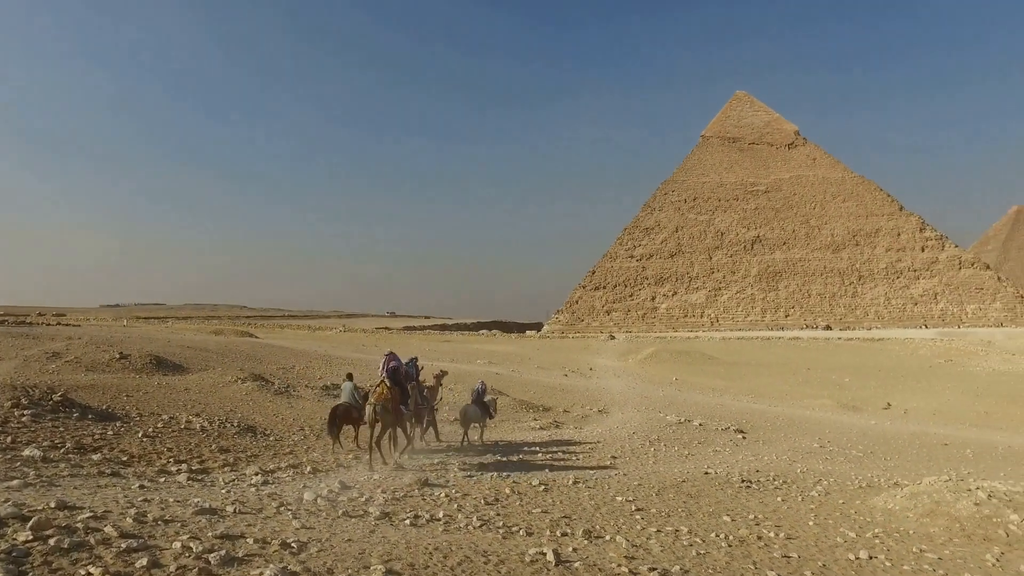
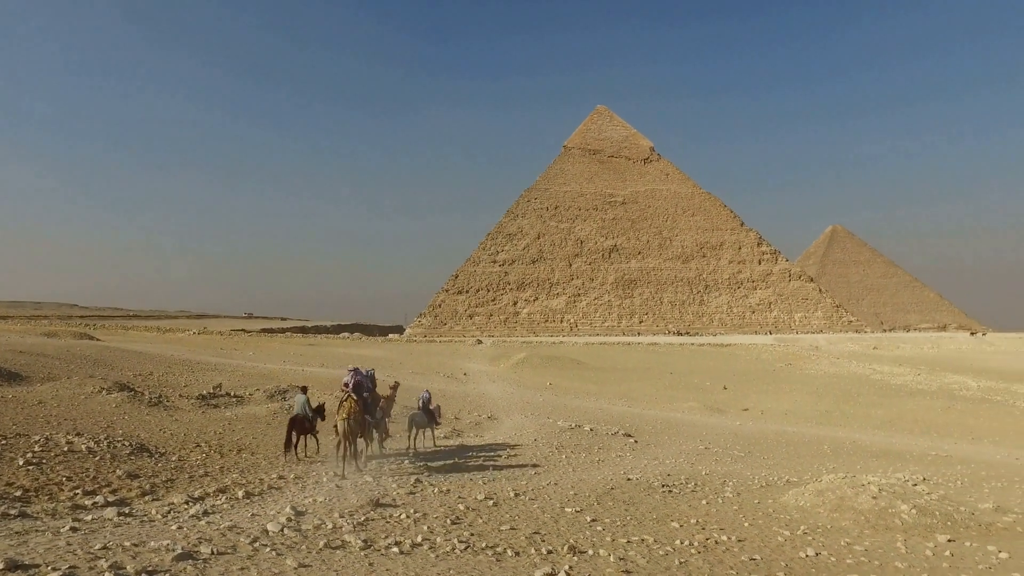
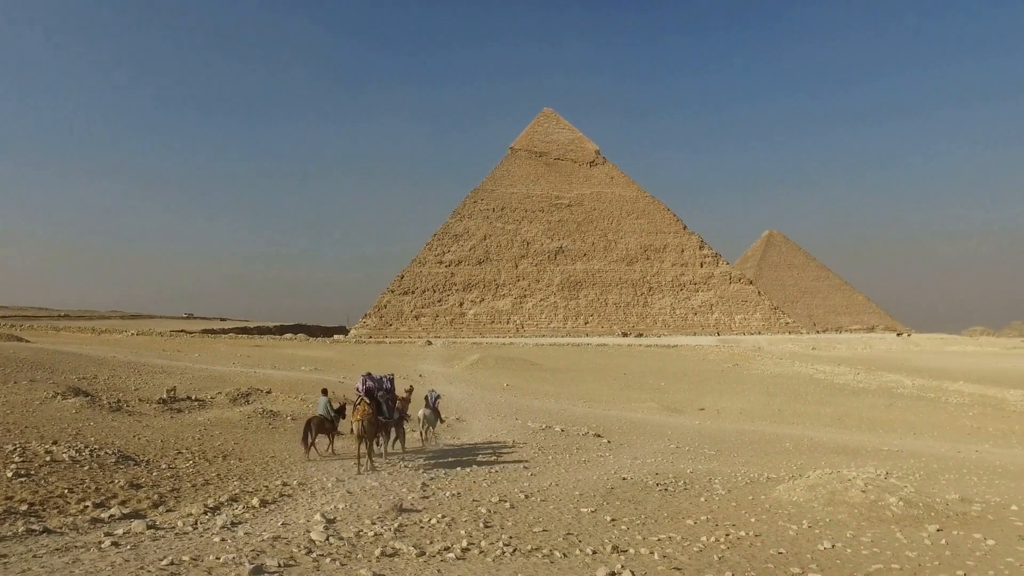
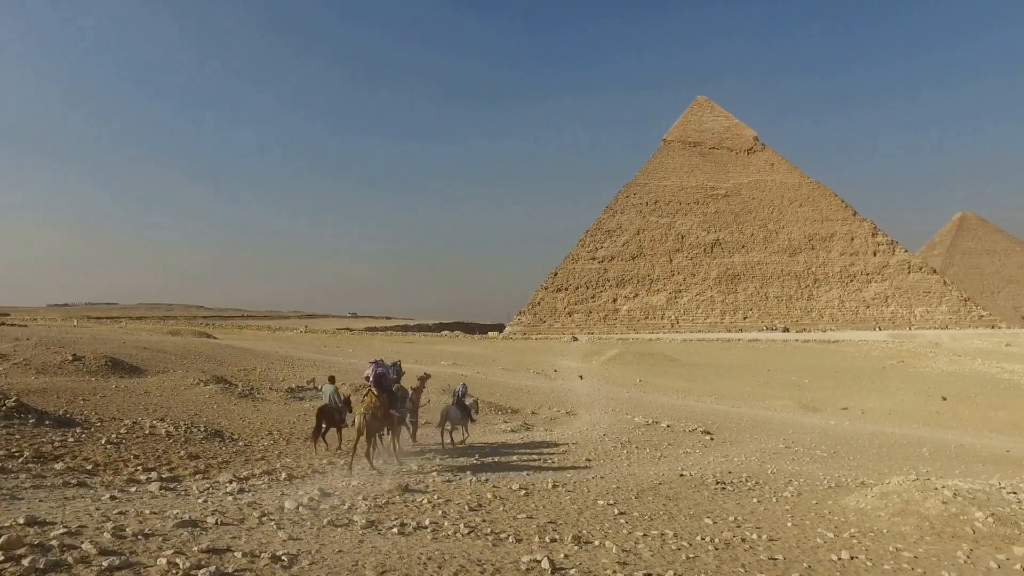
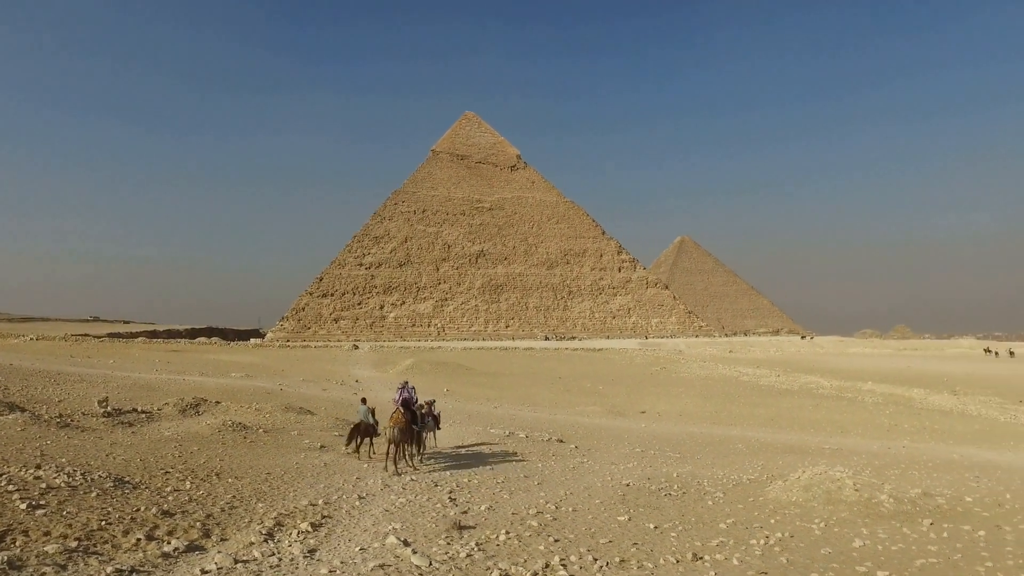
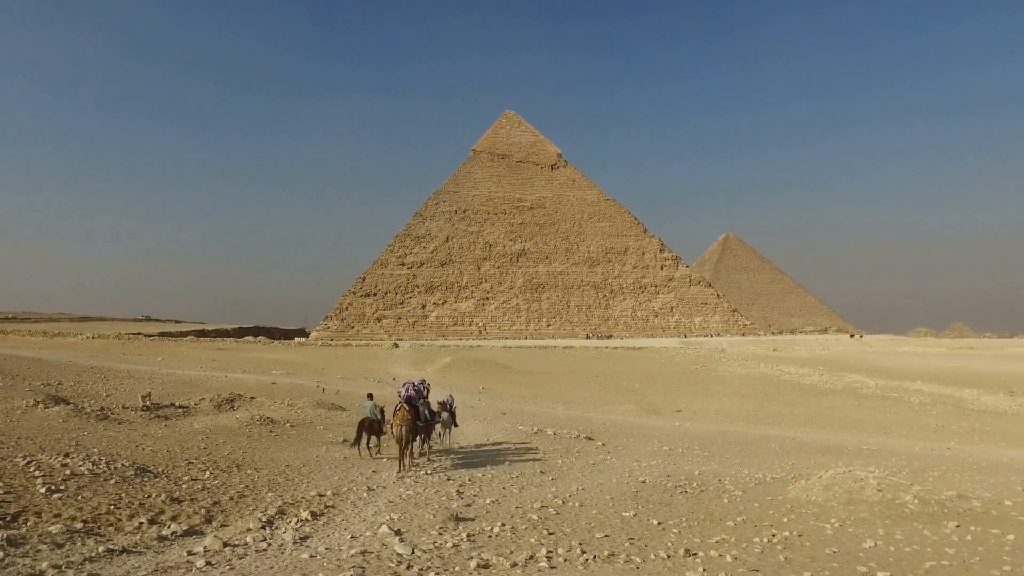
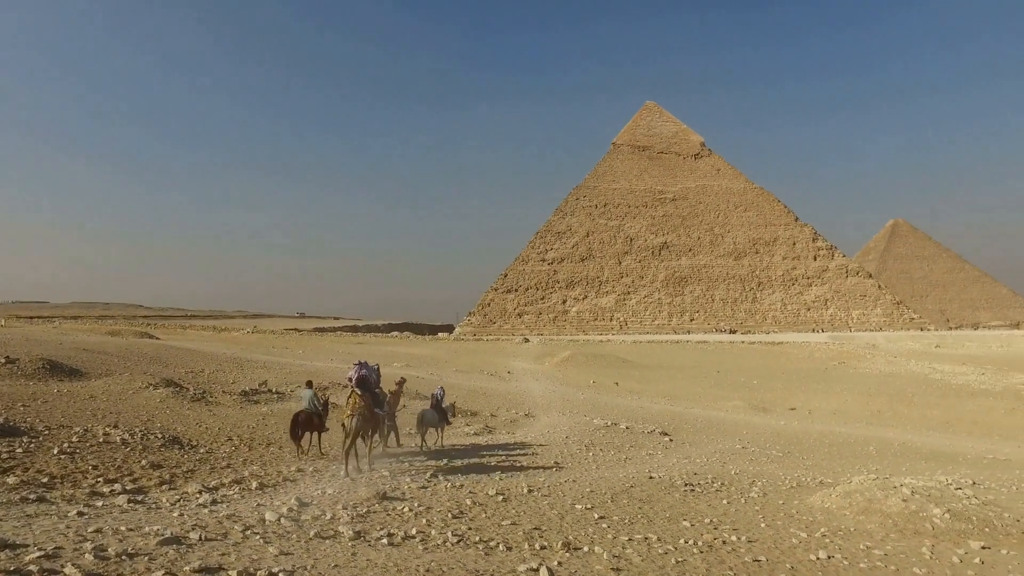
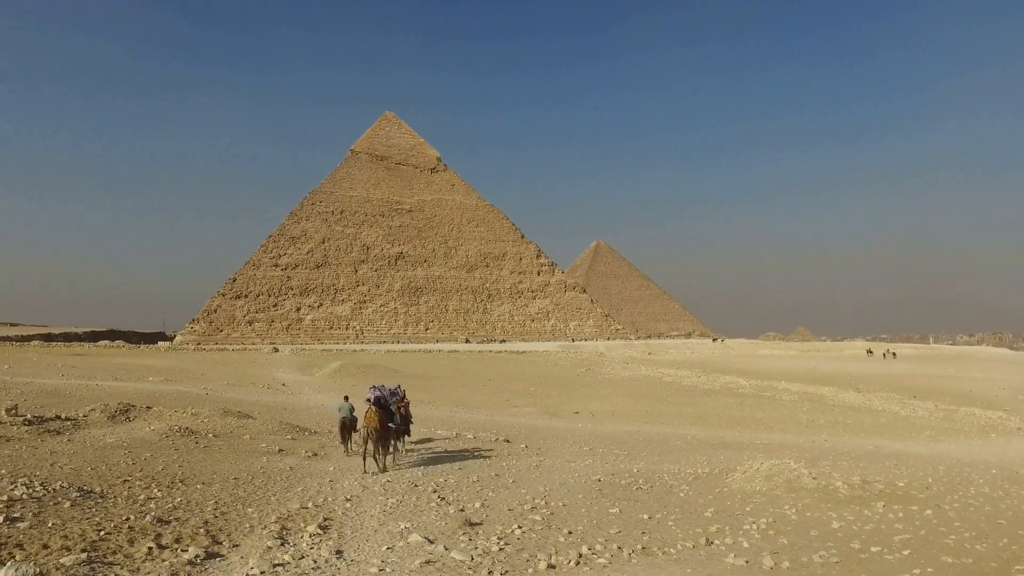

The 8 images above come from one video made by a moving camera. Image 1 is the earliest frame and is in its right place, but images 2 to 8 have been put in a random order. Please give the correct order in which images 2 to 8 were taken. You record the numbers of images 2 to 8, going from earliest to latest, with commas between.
4, 7, 2, 3, 6, 5, 8
